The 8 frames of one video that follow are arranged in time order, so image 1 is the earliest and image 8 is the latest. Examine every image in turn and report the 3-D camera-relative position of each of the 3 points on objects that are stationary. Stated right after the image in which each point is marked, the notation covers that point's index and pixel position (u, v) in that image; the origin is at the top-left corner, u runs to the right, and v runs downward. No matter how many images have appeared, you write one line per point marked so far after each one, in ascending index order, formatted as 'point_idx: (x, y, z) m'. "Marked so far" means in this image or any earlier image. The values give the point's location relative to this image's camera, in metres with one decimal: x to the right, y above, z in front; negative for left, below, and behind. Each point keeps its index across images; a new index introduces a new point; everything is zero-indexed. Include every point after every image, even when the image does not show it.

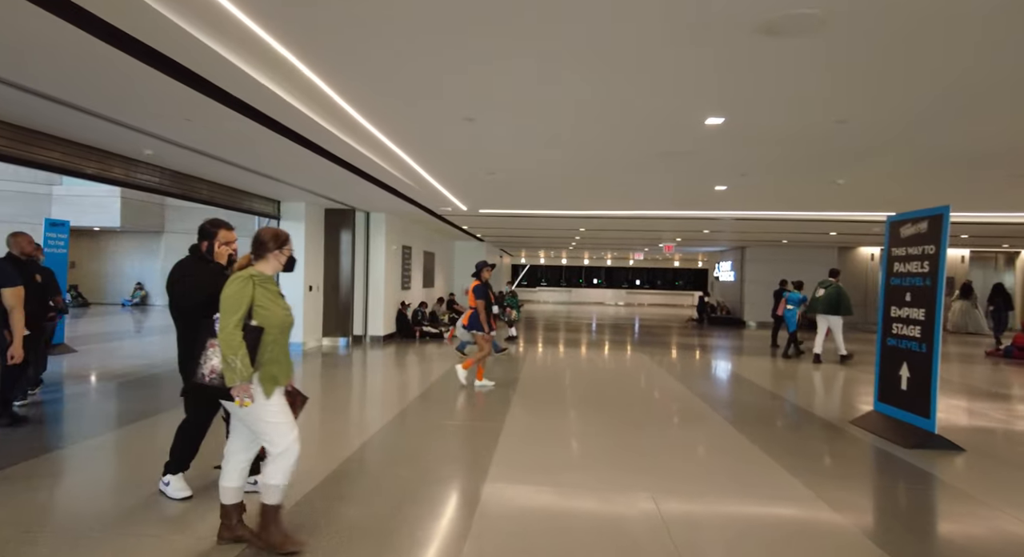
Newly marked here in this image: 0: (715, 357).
0: (+3.9, -1.5, +11.1) m
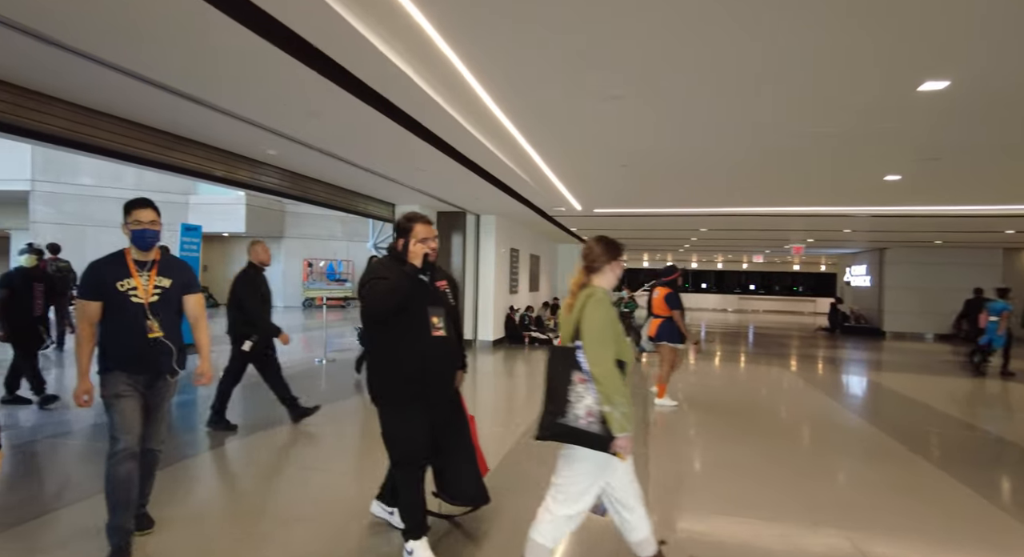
0: (+5.9, -1.6, +9.9) m
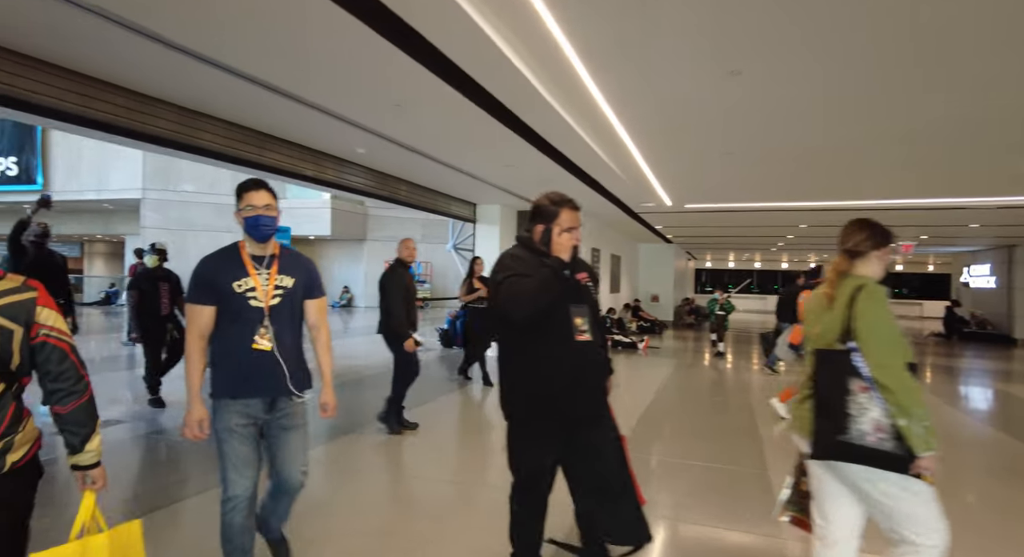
0: (+7.2, -1.6, +8.8) m
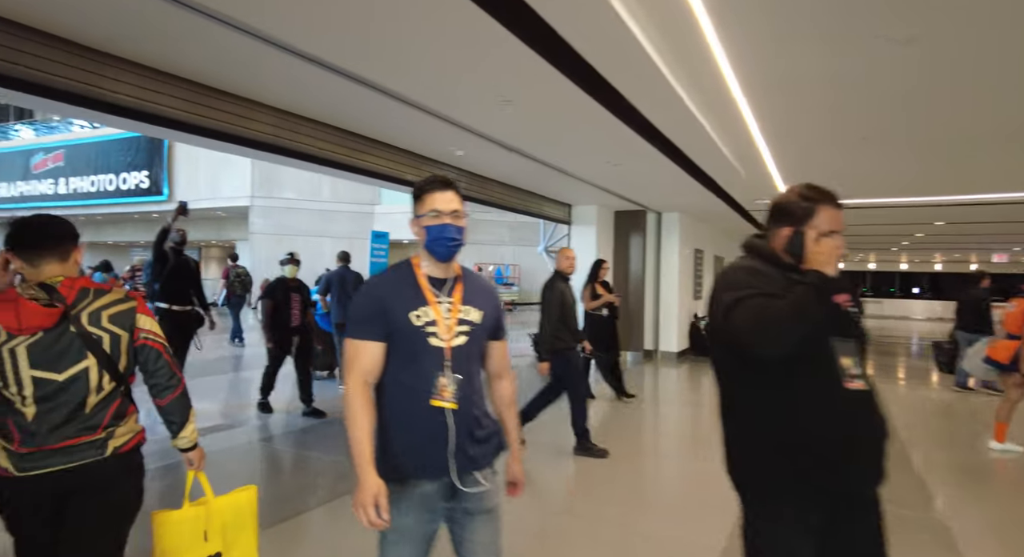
0: (+8.5, -1.6, +7.4) m
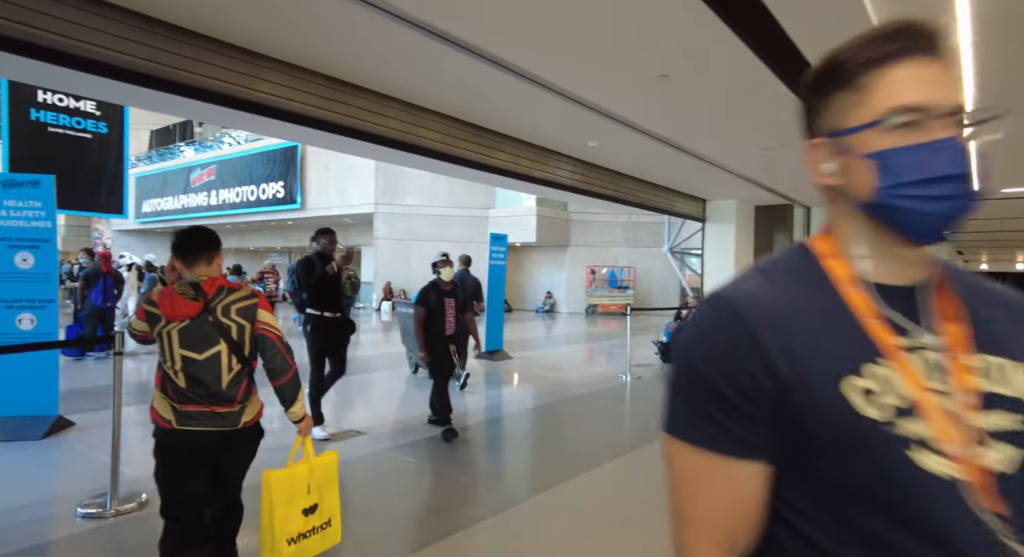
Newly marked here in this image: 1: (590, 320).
0: (+9.9, -1.6, +5.4) m
1: (+2.5, -1.3, +18.4) m
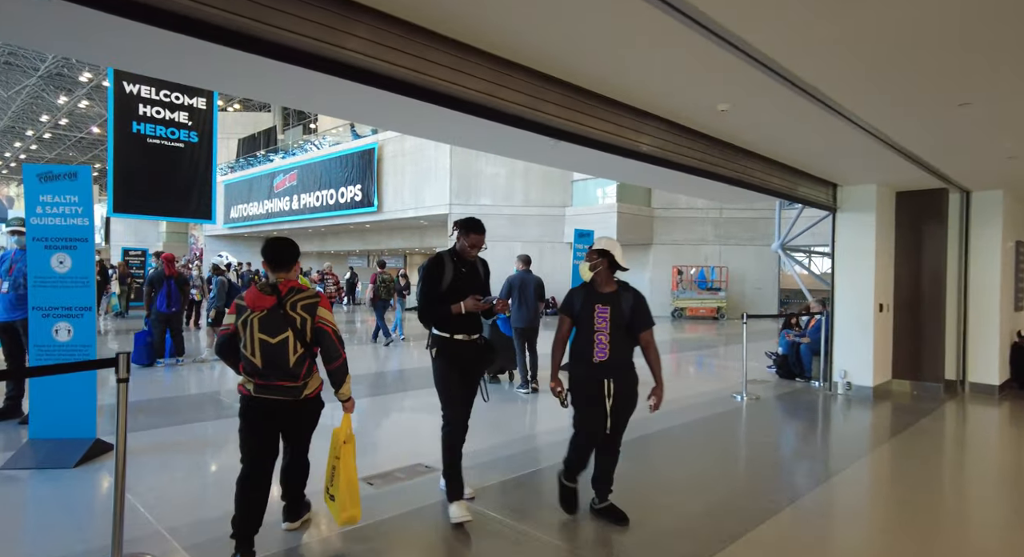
0: (+10.6, -1.6, +3.2) m
1: (+4.8, -1.4, +17.0) m
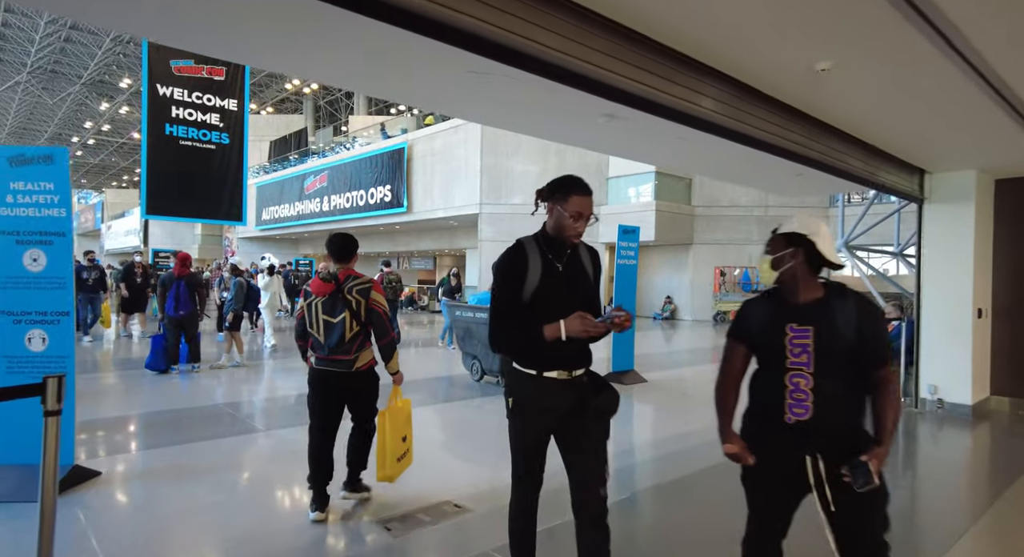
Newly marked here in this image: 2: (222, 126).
0: (+10.8, -1.6, +2.0) m
1: (+5.7, -1.4, +16.1) m
2: (-5.4, +2.8, +10.8) m
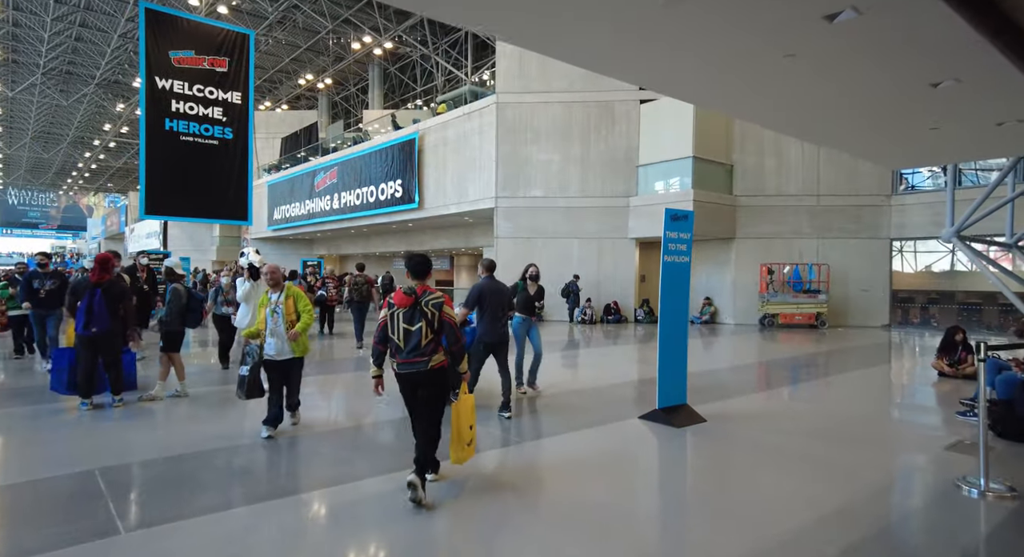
0: (+10.7, -1.6, -0.1) m
1: (+6.2, -1.4, +14.2) m
2: (-5.2, +2.8, +9.3) m
